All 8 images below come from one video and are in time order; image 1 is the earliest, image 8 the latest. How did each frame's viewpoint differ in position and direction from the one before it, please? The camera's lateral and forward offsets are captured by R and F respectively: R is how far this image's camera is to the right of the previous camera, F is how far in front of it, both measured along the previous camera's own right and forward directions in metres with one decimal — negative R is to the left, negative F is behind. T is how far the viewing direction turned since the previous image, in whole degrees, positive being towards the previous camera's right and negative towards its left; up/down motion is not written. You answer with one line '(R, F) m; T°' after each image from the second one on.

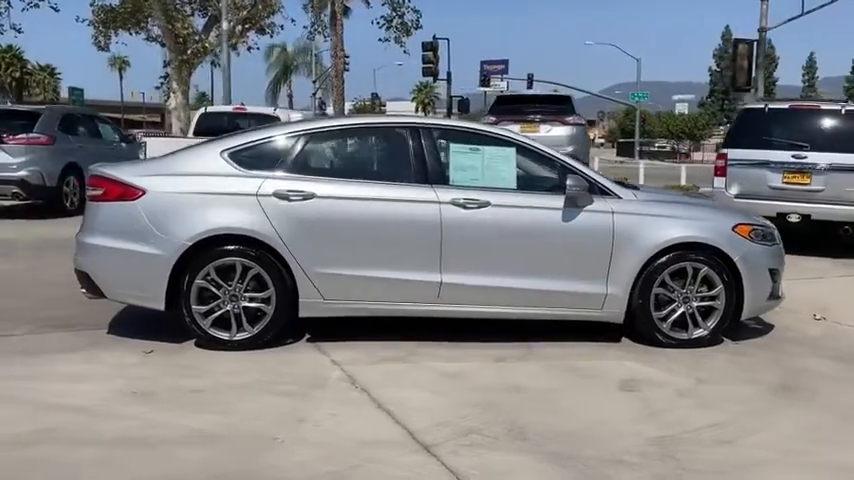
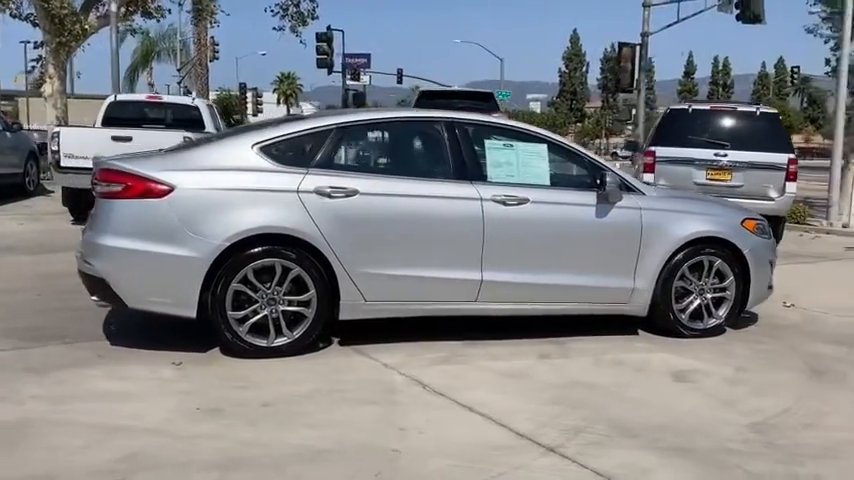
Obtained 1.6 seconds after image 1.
(-1.5, +0.3) m; +11°
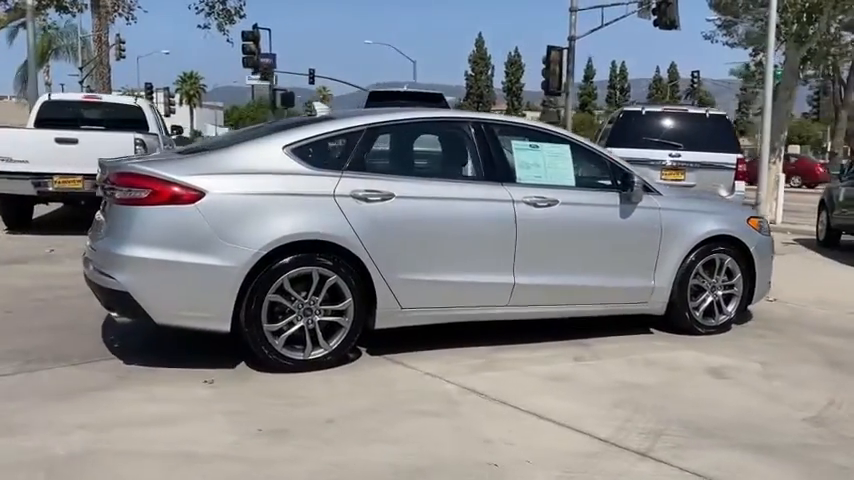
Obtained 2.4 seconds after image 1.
(-1.0, +0.2) m; +7°
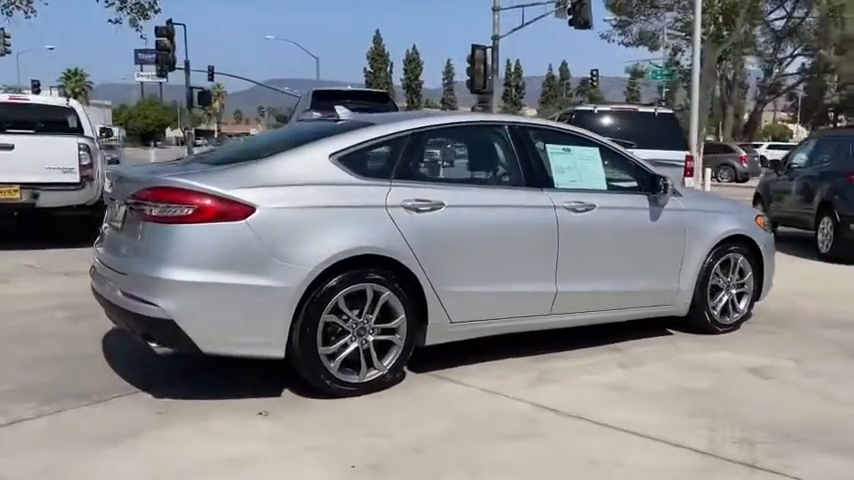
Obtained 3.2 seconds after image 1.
(-1.1, +0.4) m; +8°
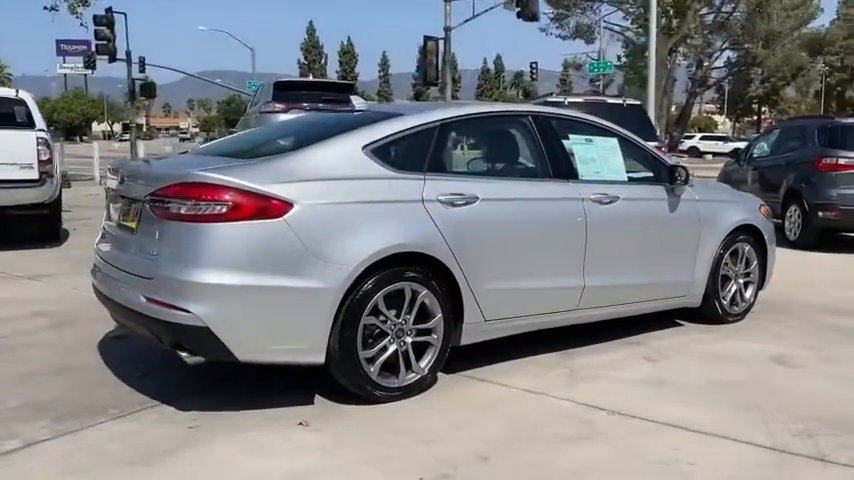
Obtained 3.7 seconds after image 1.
(-0.7, +0.3) m; +5°
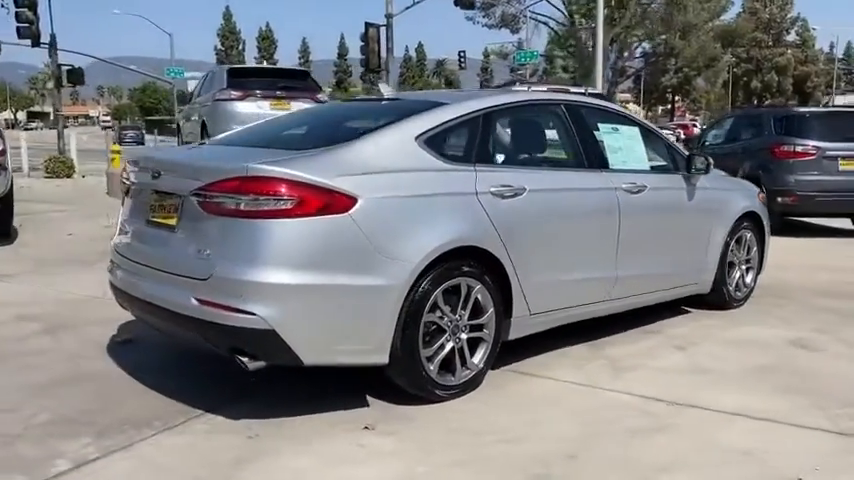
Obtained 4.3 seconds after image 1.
(-0.9, +0.2) m; +6°
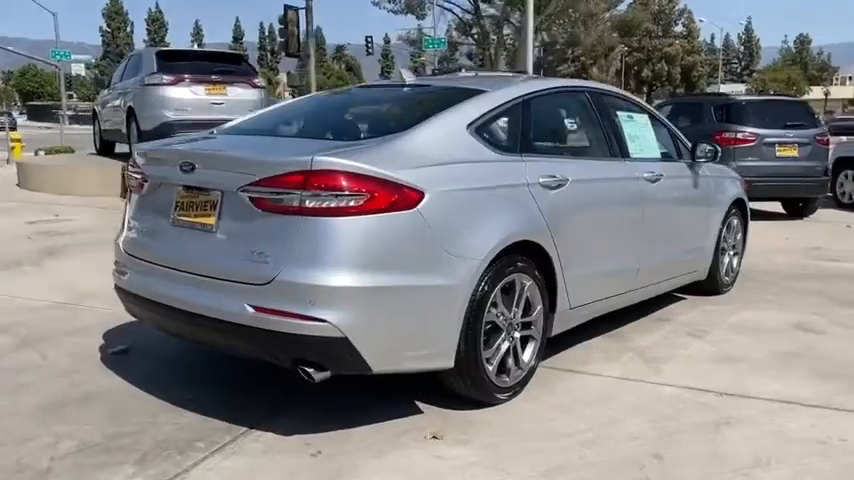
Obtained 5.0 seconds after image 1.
(-0.9, +0.3) m; +8°
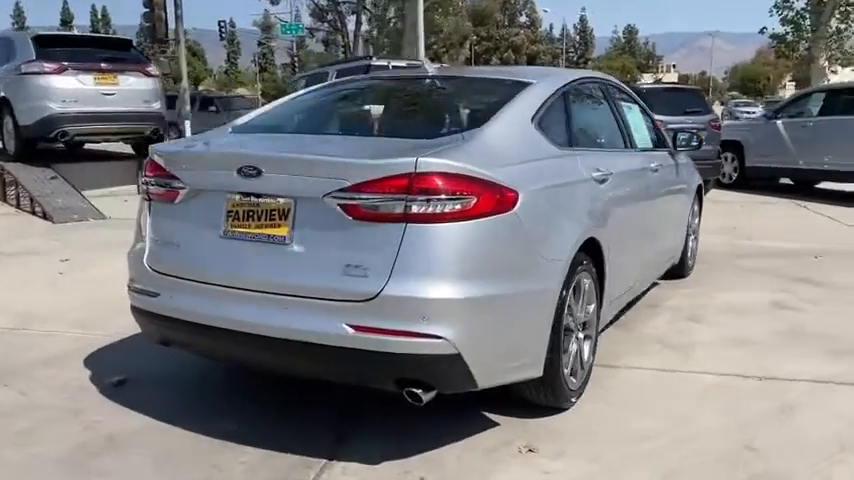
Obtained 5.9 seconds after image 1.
(-1.2, +0.4) m; +11°
